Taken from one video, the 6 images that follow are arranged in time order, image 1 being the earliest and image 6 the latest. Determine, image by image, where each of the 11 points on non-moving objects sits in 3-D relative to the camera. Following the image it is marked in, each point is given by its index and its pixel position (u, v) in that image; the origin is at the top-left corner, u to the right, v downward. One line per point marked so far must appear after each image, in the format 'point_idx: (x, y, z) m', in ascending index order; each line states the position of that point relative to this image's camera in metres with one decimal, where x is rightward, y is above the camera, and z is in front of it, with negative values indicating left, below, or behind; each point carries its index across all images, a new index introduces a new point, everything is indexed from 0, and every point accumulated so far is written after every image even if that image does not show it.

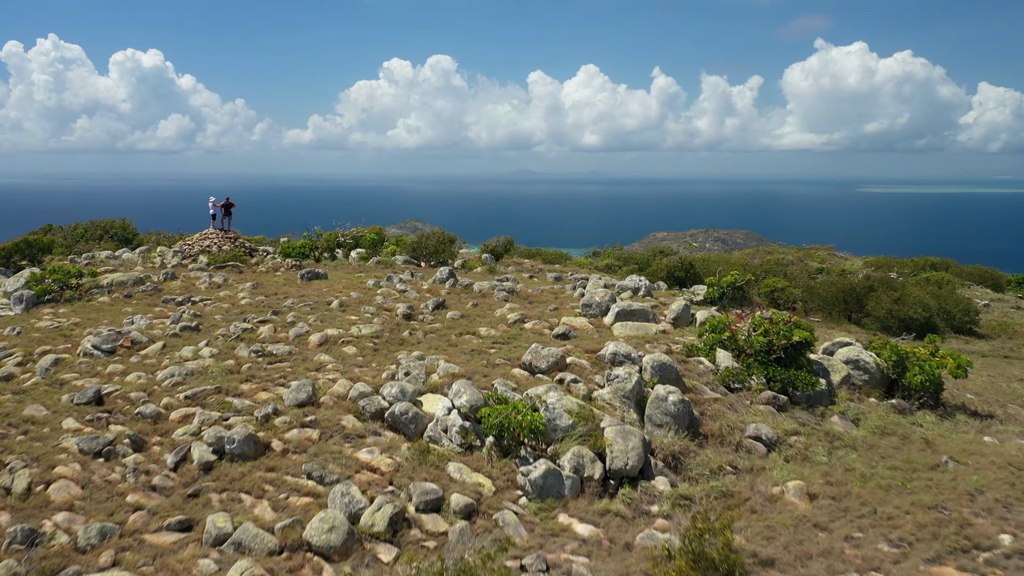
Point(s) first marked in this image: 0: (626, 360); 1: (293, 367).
0: (+1.4, -0.9, +9.1) m
1: (-2.8, -1.0, +9.1) m
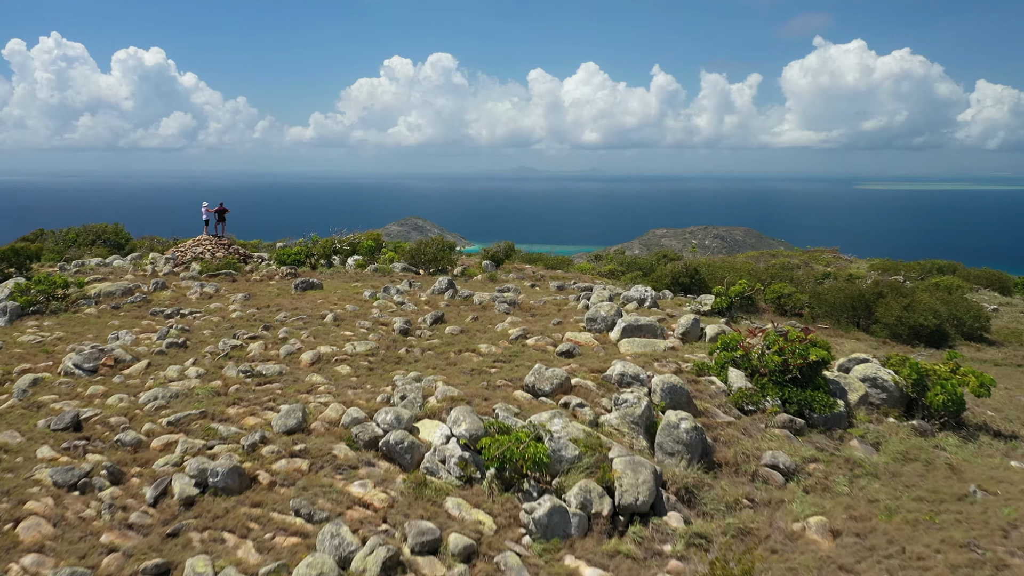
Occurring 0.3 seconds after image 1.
0: (+1.5, -1.1, +8.7) m
1: (-2.7, -1.2, +8.7) m
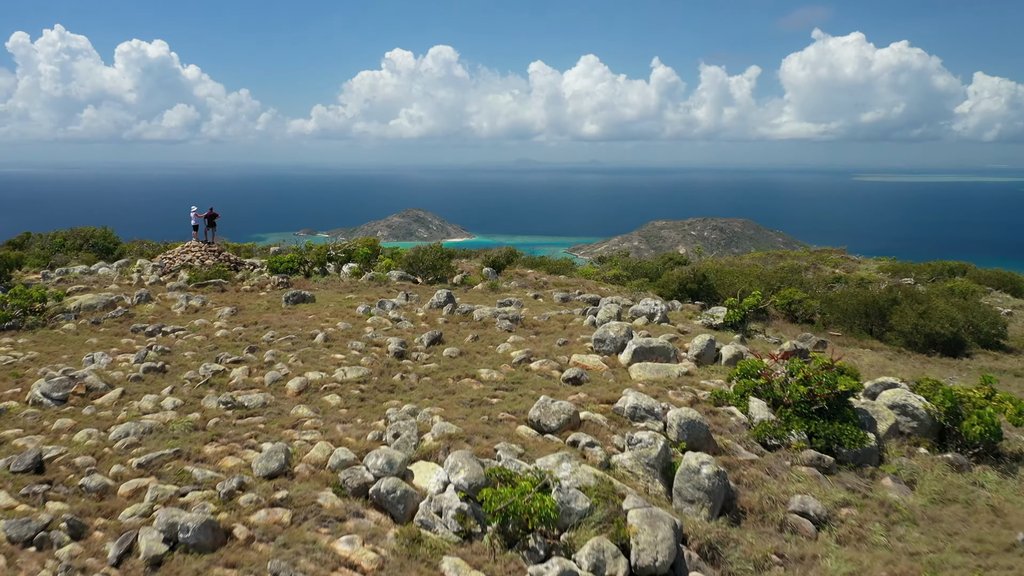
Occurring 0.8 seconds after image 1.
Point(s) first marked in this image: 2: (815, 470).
0: (+1.5, -1.4, +8.0) m
1: (-2.7, -1.5, +8.0) m
2: (+3.2, -1.9, +7.7) m
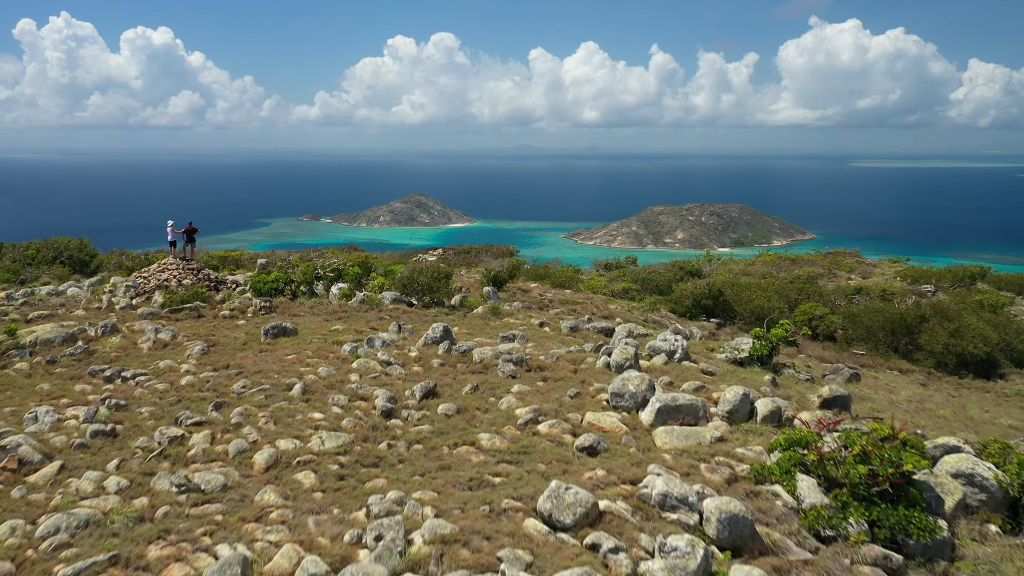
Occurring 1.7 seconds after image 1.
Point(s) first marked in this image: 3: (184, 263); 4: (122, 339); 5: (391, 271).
0: (+1.5, -2.0, +6.7) m
1: (-2.7, -2.1, +6.7) m
2: (+3.3, -2.5, +6.5) m
3: (-7.5, +0.6, +16.6) m
4: (-6.5, -0.8, +12.1) m
5: (-2.8, +0.4, +17.0) m
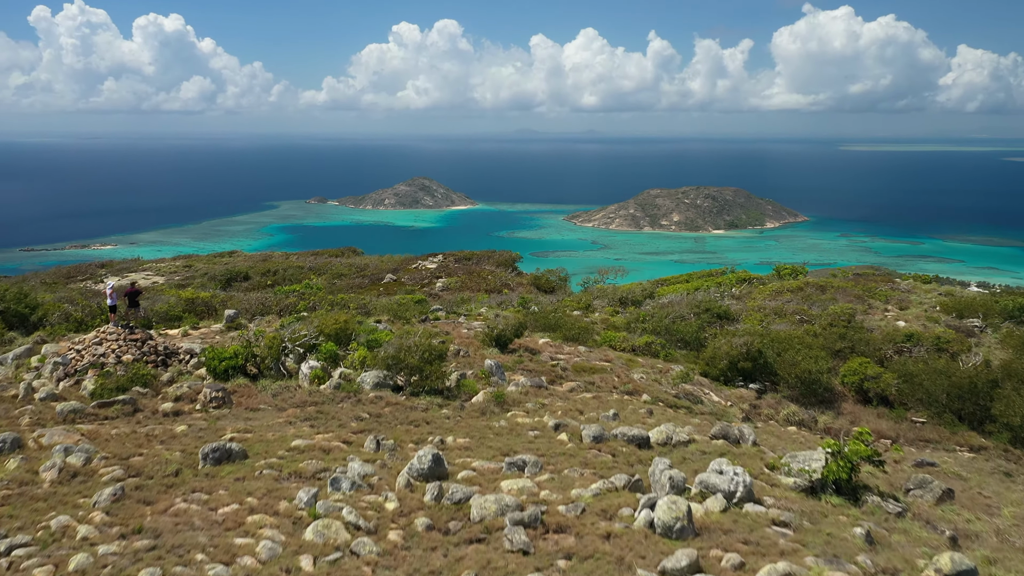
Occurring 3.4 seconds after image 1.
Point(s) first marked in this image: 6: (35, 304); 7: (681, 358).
0: (+1.7, -3.5, +4.0) m
1: (-2.5, -3.6, +4.1) m
2: (+3.4, -4.0, +3.8) m
3: (-7.4, -0.8, +14.0) m
4: (-6.4, -2.3, +9.5) m
5: (-2.7, -1.0, +14.4) m
6: (-11.8, -0.3, +18.0) m
7: (+4.2, -1.6, +17.8) m
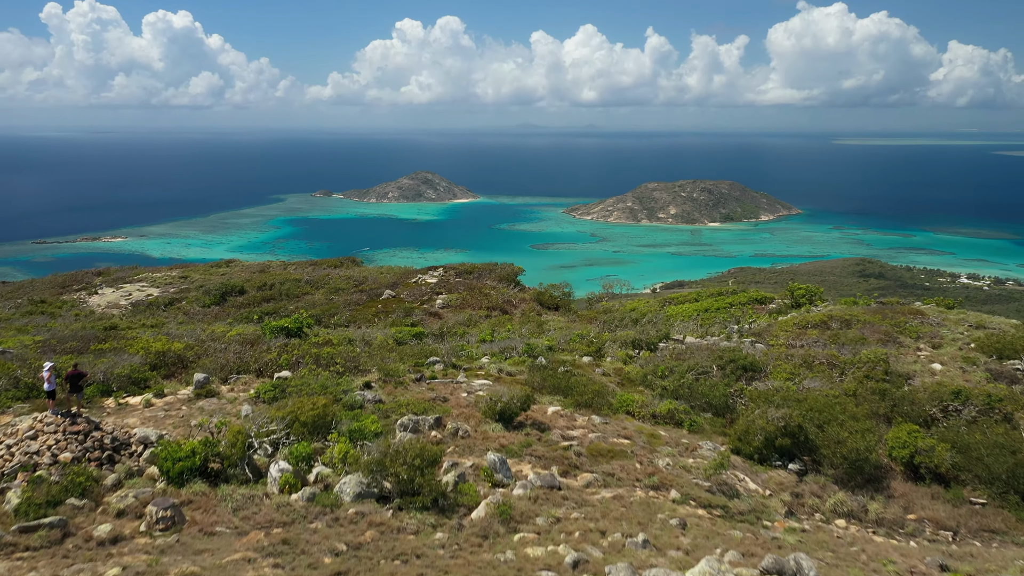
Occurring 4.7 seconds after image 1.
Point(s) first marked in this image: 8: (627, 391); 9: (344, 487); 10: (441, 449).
0: (+1.8, -4.8, +2.0) m
1: (-2.5, -4.9, +2.1) m
2: (+3.5, -5.3, +1.8) m
3: (-7.3, -2.1, +12.0) m
4: (-6.3, -3.6, +7.5) m
5: (-2.6, -2.3, +12.4) m
6: (-11.6, -1.6, +16.0) m
7: (+4.3, -3.0, +15.8) m
8: (+2.9, -2.4, +18.0) m
9: (-2.4, -2.8, +10.7) m
10: (-1.2, -2.4, +12.1) m
